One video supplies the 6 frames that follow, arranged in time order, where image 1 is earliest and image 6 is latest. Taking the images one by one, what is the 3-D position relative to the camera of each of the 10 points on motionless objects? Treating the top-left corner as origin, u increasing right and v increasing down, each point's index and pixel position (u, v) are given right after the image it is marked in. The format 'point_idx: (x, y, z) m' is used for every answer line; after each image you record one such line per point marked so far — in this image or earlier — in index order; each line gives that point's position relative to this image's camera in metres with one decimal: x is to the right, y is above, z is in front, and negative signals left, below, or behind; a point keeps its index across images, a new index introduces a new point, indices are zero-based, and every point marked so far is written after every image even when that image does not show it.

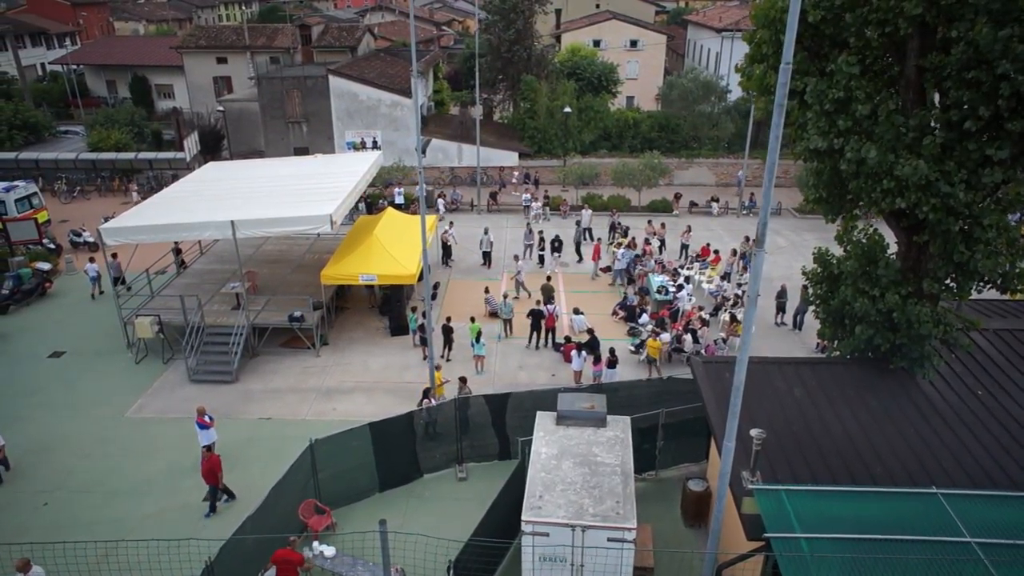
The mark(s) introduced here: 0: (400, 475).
0: (-2.2, -3.6, +13.5) m
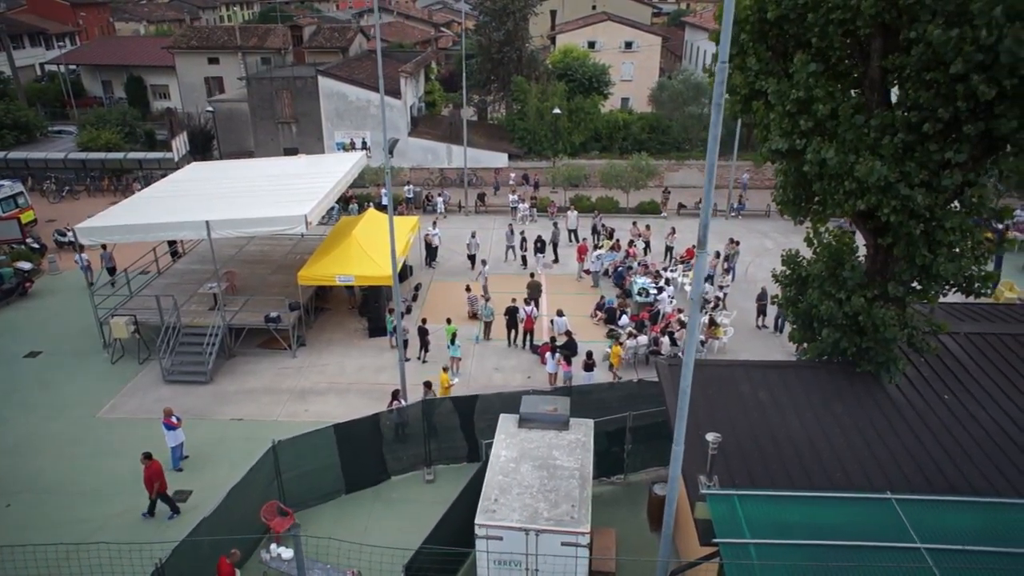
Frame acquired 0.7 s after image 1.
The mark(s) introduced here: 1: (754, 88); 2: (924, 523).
0: (-2.8, -3.7, +13.4) m
1: (+3.9, +3.2, +11.3) m
2: (+5.0, -2.9, +8.5) m
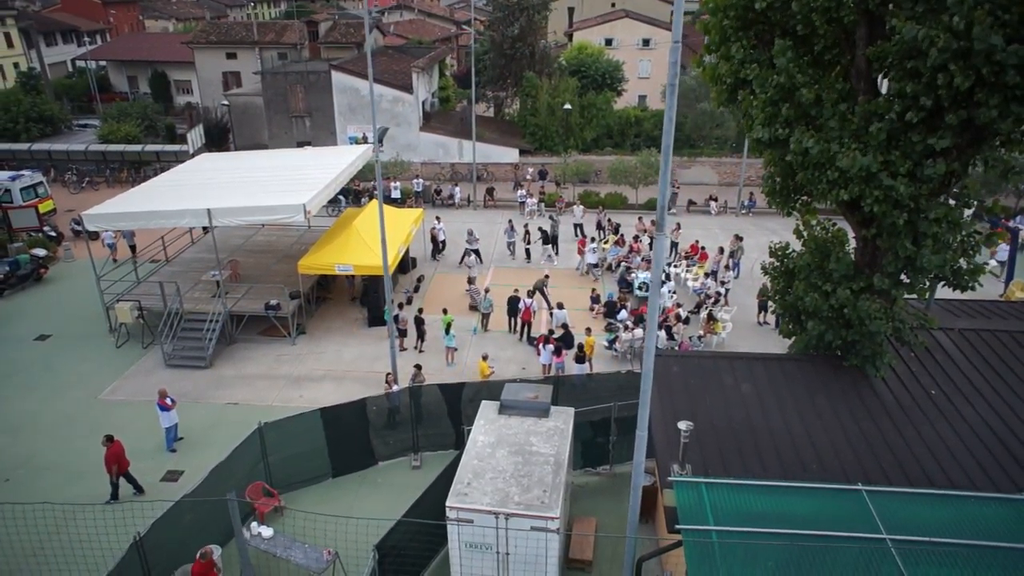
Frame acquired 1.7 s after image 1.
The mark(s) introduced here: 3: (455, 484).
0: (-3.1, -3.4, +13.6) m
1: (+3.7, +3.4, +11.2) m
2: (+4.6, -2.7, +8.4) m
3: (-0.8, -2.8, +10.0) m
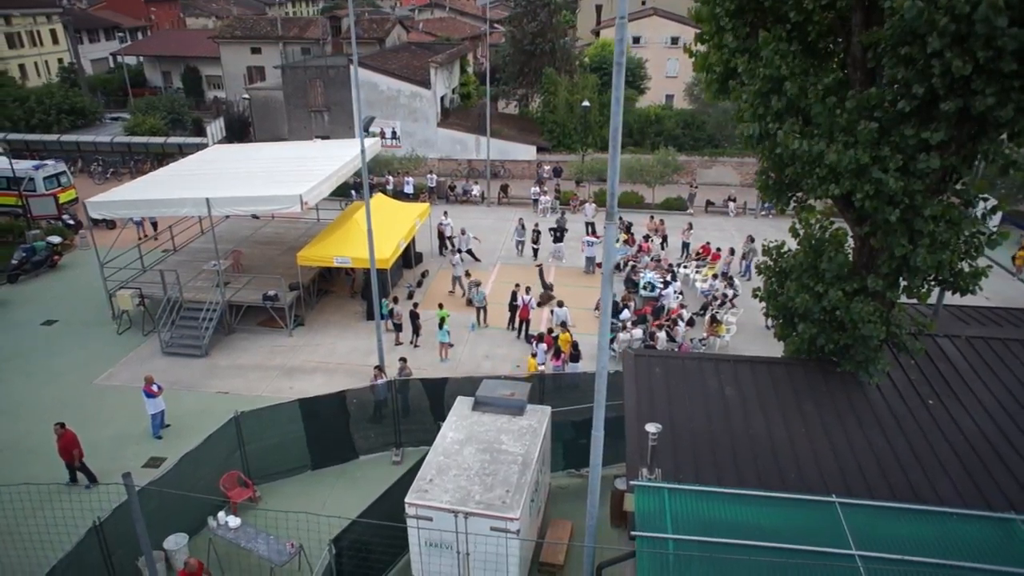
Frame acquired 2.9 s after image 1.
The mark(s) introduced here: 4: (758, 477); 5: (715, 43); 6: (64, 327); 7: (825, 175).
0: (-3.4, -3.2, +13.4) m
1: (+3.4, +3.4, +10.7) m
2: (+4.0, -2.7, +7.8) m
3: (-1.3, -2.7, +9.8) m
4: (+3.4, -2.6, +9.5) m
5: (+3.2, +3.8, +10.8) m
6: (-12.1, -1.1, +18.7) m
7: (+4.3, +1.6, +9.6) m
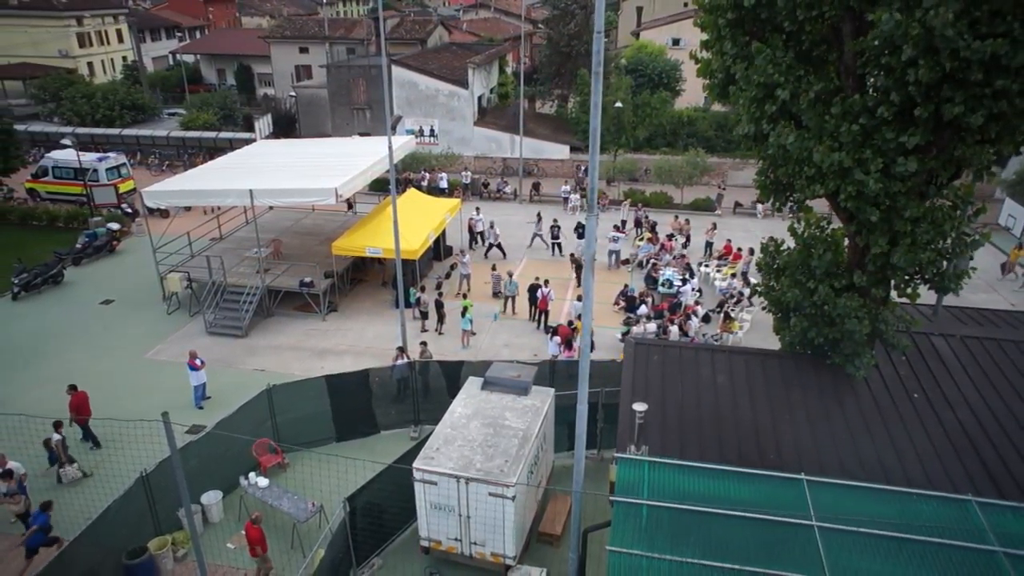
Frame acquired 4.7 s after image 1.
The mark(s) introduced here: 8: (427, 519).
0: (-3.2, -2.9, +14.5) m
1: (+3.6, +3.5, +11.4) m
2: (+3.9, -2.6, +8.4) m
3: (-1.3, -2.5, +10.7) m
4: (+3.4, -2.5, +10.2) m
5: (+3.4, +3.9, +11.5) m
6: (-11.5, -0.5, +20.3) m
7: (+4.4, +1.7, +10.2) m
8: (-1.3, -3.6, +10.6) m
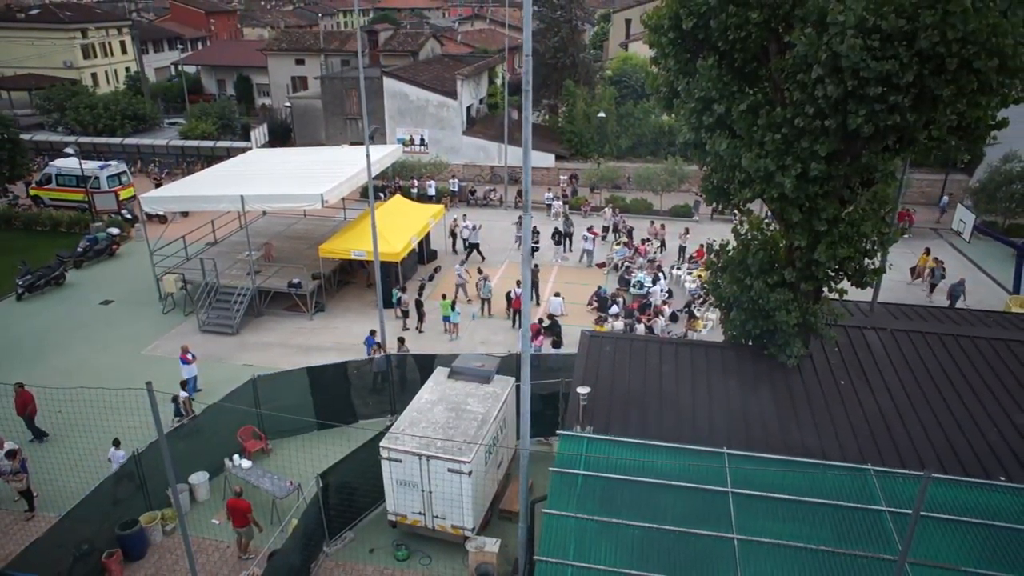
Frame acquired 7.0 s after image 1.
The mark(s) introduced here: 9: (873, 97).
0: (-3.9, -2.9, +15.5) m
1: (+2.9, +3.6, +12.4) m
2: (+3.2, -2.5, +9.4) m
3: (-2.0, -2.4, +11.7) m
4: (+2.7, -2.4, +11.2) m
5: (+2.7, +4.0, +12.6) m
6: (-12.1, -0.6, +21.4) m
7: (+3.7, +1.7, +11.3) m
8: (-2.0, -3.5, +11.6) m
9: (+5.0, +2.6, +9.5) m
